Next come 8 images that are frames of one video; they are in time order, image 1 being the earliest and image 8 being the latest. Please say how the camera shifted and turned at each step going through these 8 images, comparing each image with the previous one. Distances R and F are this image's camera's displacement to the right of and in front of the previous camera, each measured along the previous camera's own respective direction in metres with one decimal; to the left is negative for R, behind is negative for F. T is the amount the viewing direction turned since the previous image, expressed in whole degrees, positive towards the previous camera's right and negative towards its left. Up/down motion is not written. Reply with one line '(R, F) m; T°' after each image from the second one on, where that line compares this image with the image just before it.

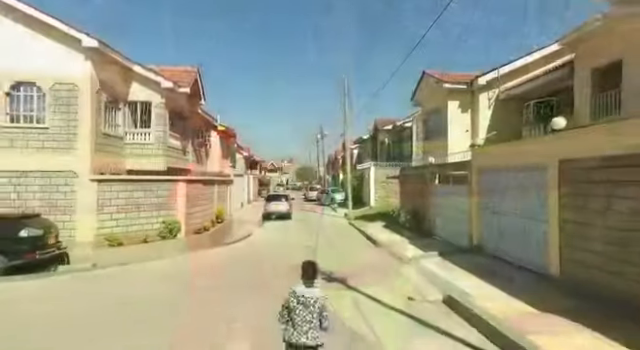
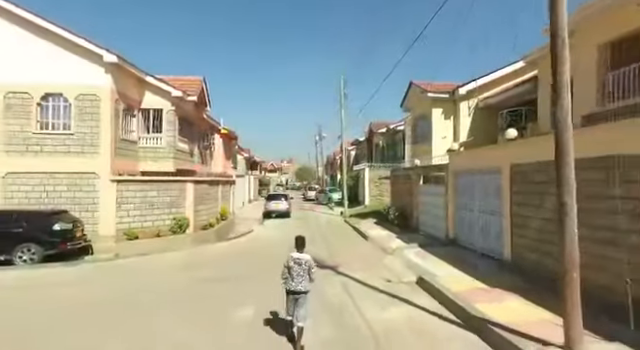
(+0.2, -1.8) m; 0°
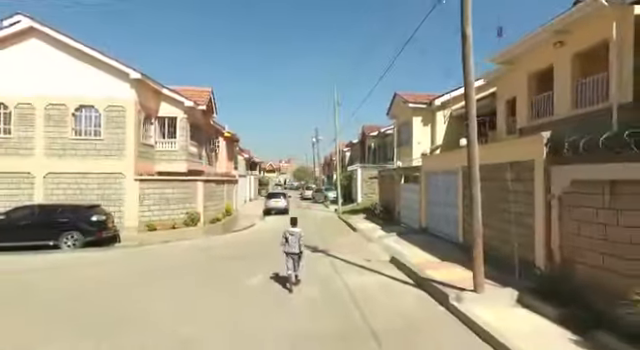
(+0.2, -2.7) m; 0°
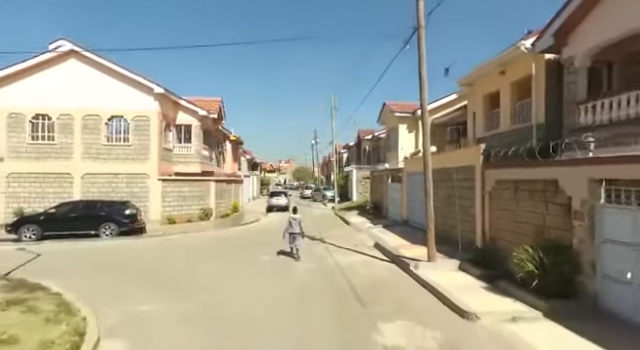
(+0.1, -3.1) m; 0°
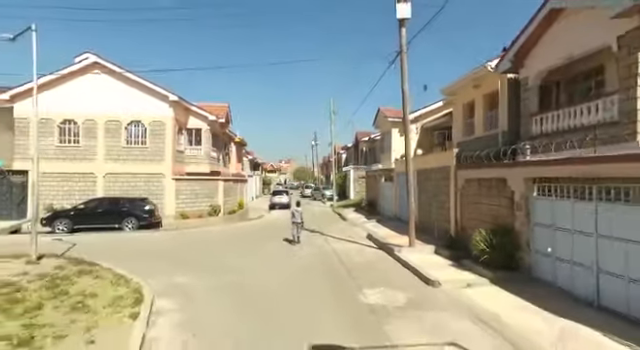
(0.0, -2.2) m; 0°
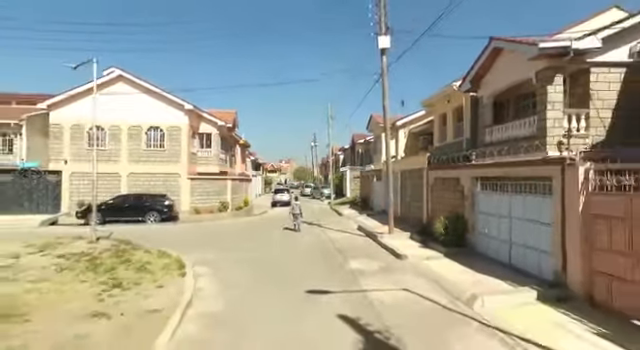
(+0.2, -3.1) m; 0°
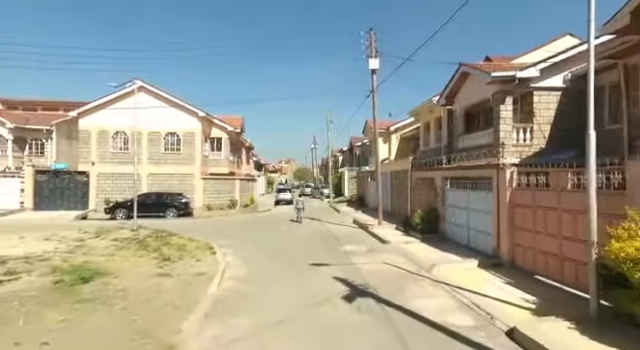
(0.0, -3.0) m; 0°
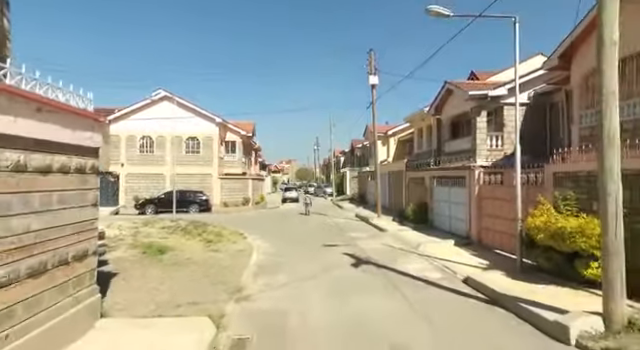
(-0.4, -3.3) m; 0°
